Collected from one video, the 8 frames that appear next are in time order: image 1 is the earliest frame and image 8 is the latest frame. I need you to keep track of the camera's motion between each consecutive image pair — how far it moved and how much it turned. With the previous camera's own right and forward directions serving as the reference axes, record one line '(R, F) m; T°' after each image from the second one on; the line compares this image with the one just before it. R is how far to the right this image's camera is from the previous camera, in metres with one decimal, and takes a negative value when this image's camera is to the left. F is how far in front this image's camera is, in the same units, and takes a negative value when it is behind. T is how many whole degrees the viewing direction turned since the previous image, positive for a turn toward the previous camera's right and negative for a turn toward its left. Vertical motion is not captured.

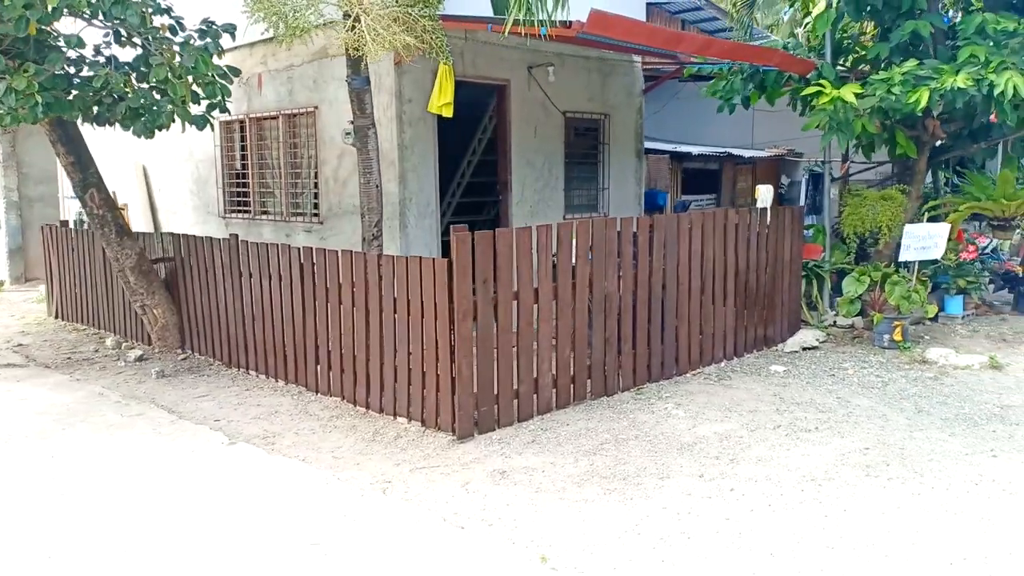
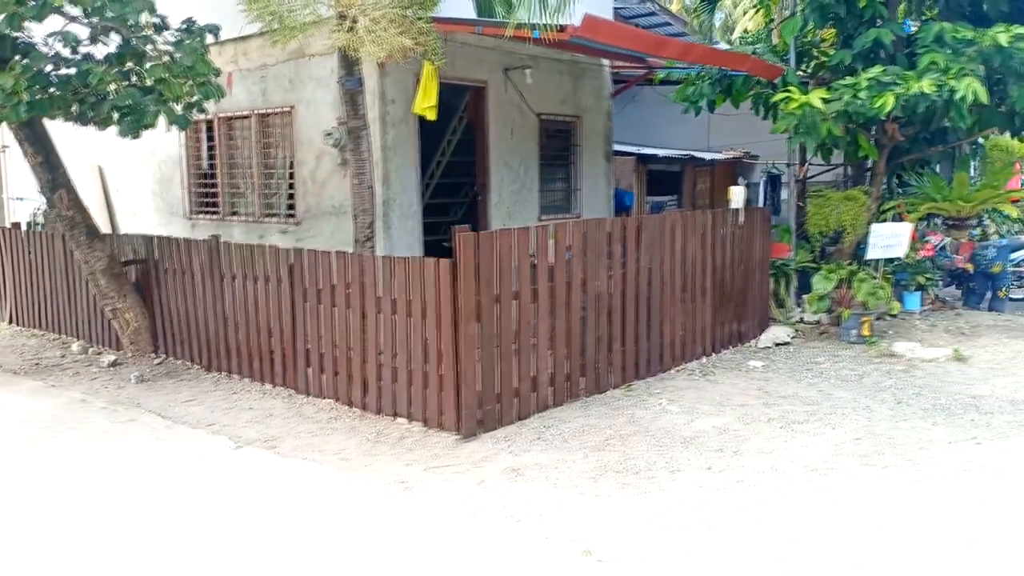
(-0.4, 0.0) m; +4°
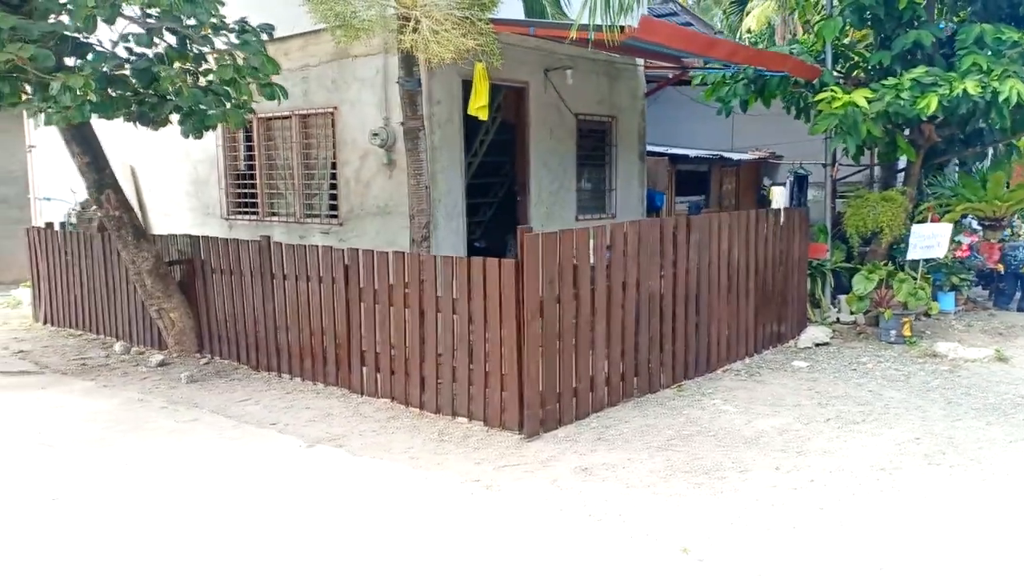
(-0.4, 0.0) m; 0°
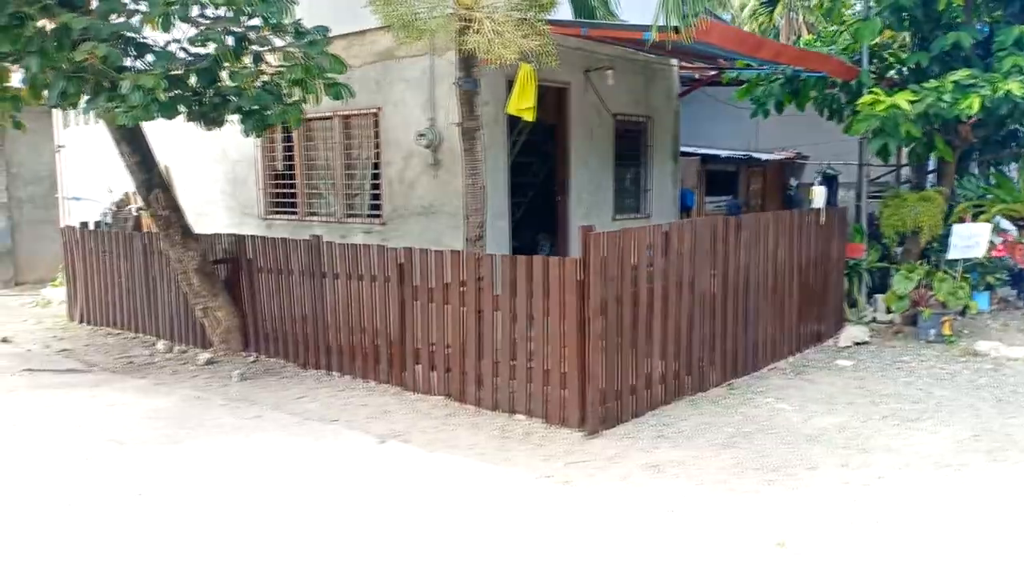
(-0.4, -0.1) m; 0°
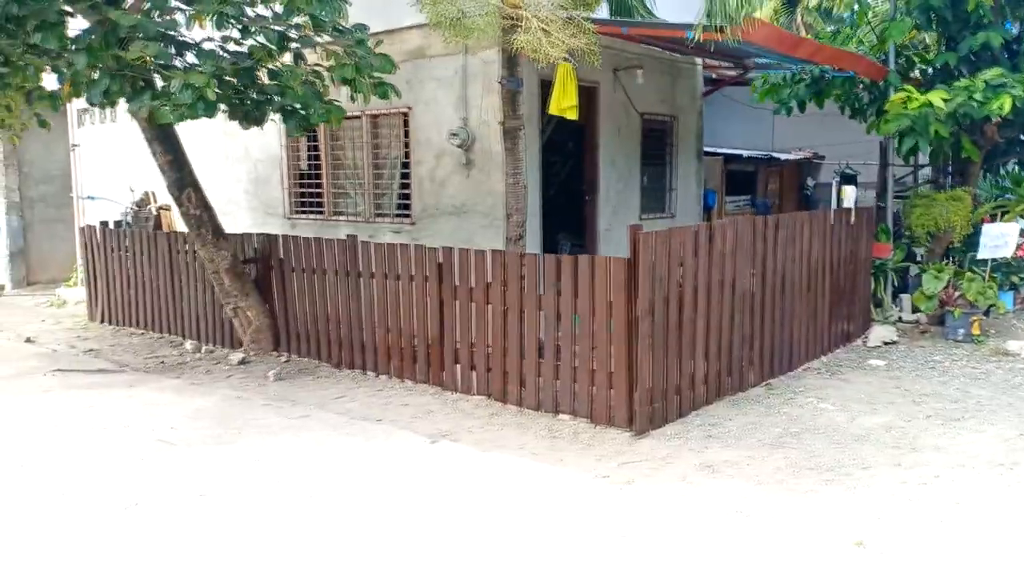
(-0.4, 0.0) m; 0°
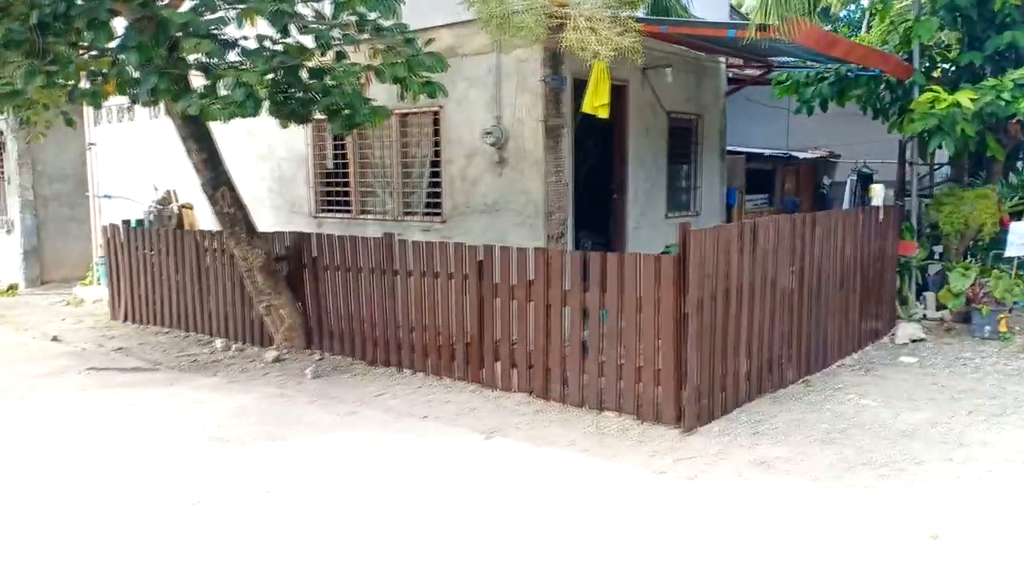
(-0.4, 0.0) m; 0°
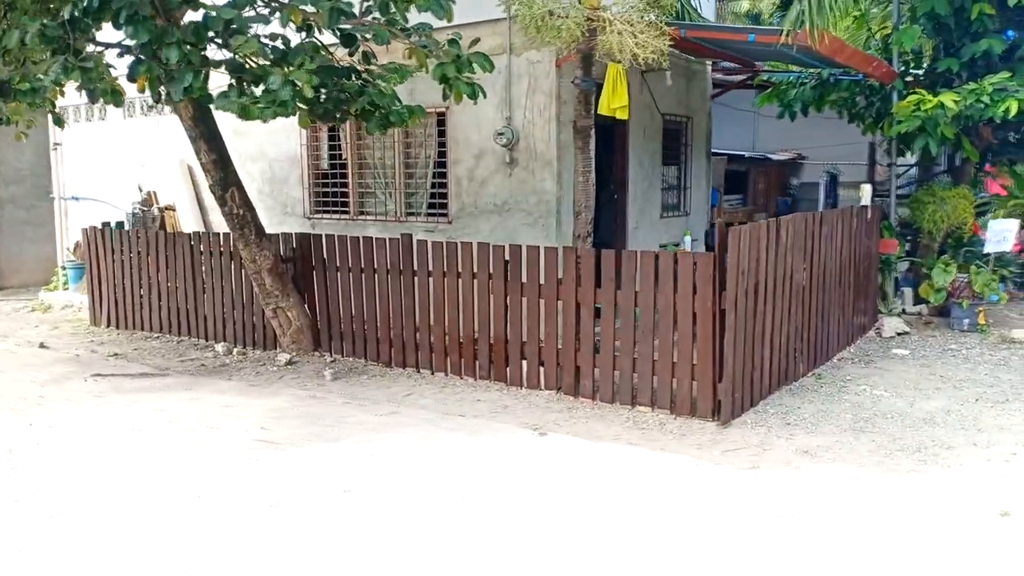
(-0.7, -0.1) m; +5°
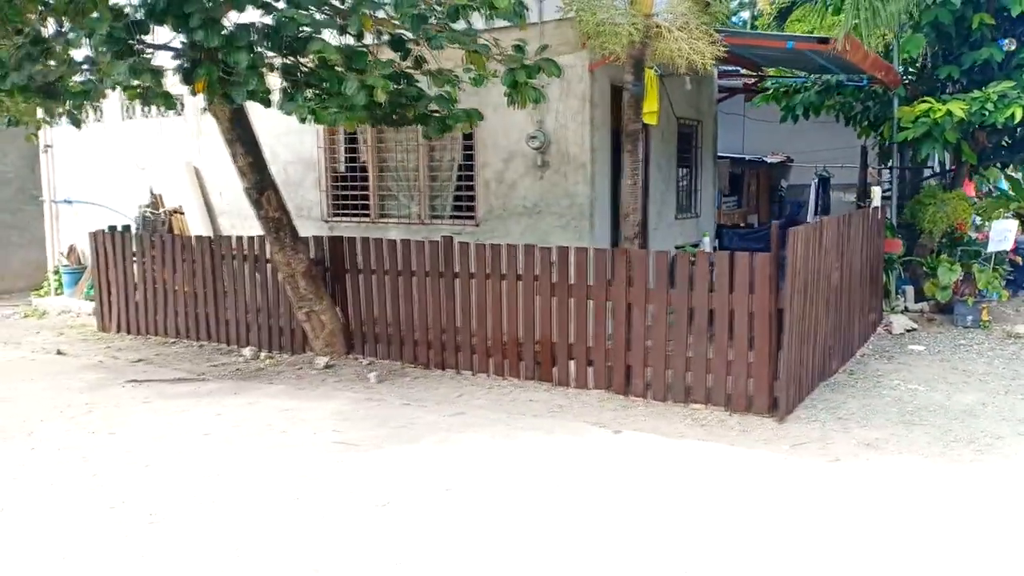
(-0.8, -0.1) m; +3°
